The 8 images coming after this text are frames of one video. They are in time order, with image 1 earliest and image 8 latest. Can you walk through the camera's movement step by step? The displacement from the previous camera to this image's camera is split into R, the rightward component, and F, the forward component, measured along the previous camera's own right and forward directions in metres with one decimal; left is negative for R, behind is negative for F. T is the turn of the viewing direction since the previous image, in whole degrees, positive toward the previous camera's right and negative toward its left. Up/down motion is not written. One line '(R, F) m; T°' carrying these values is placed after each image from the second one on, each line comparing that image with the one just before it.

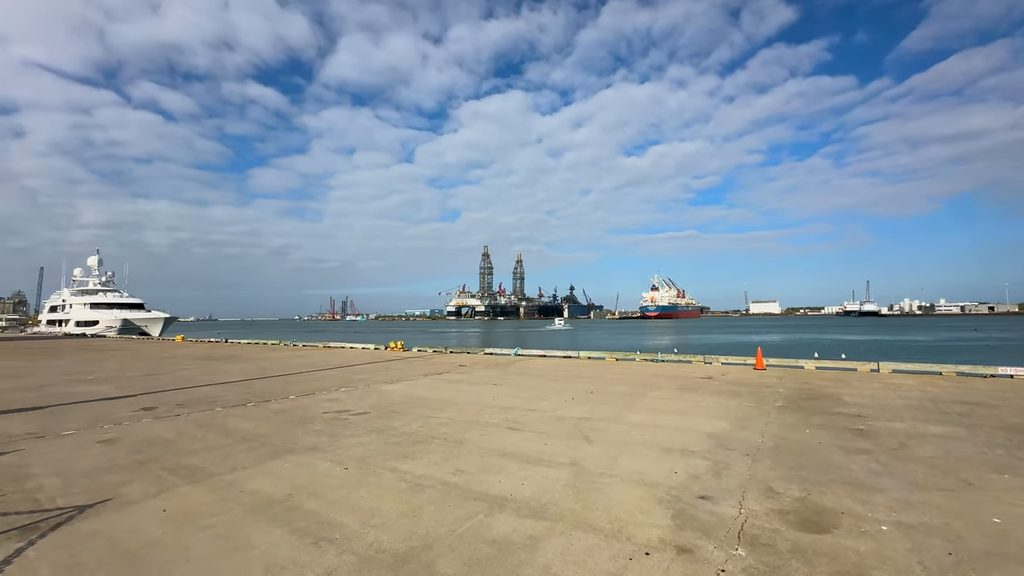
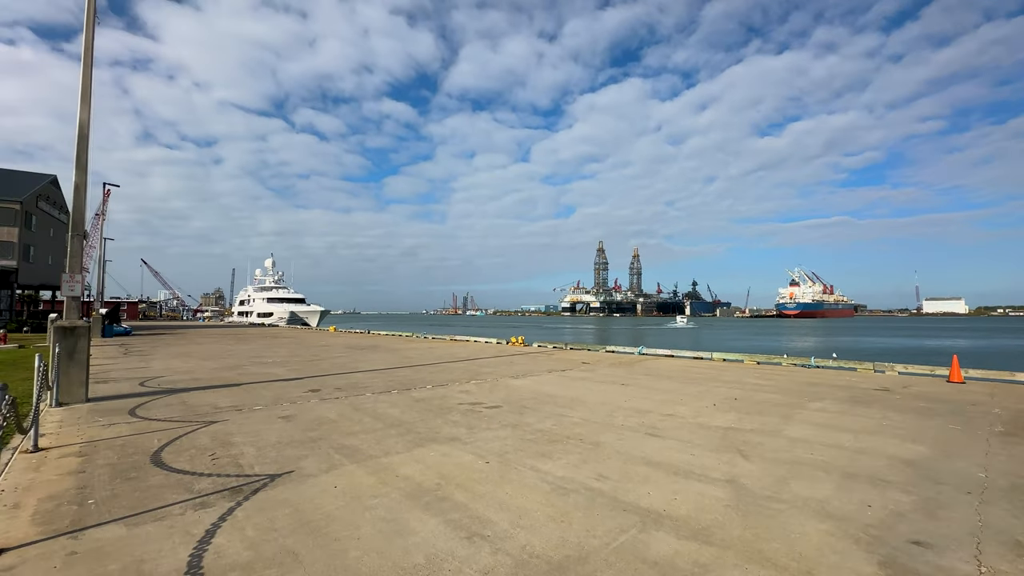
(-0.3, +0.2) m; -15°
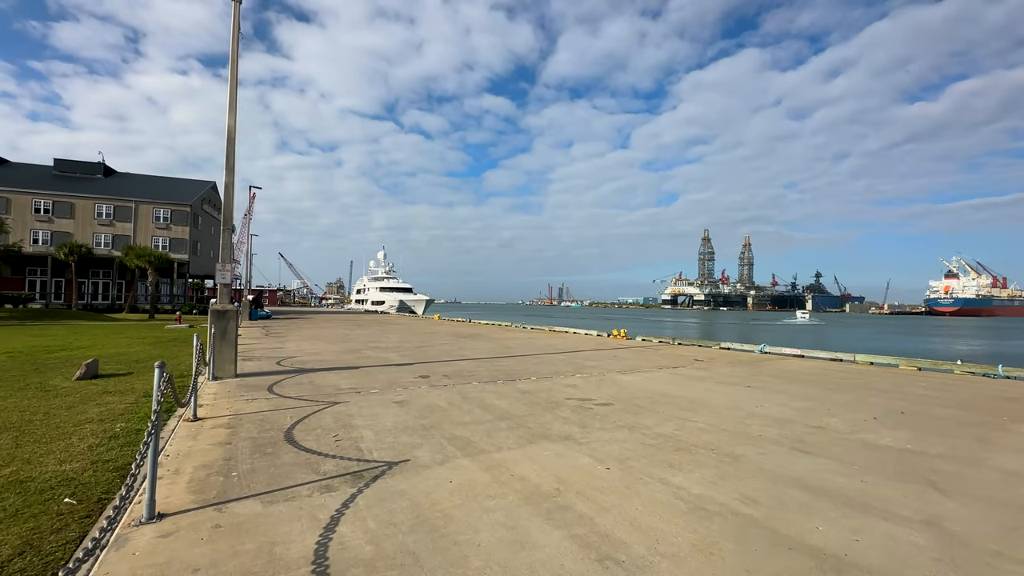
(-0.3, +0.5) m; -12°
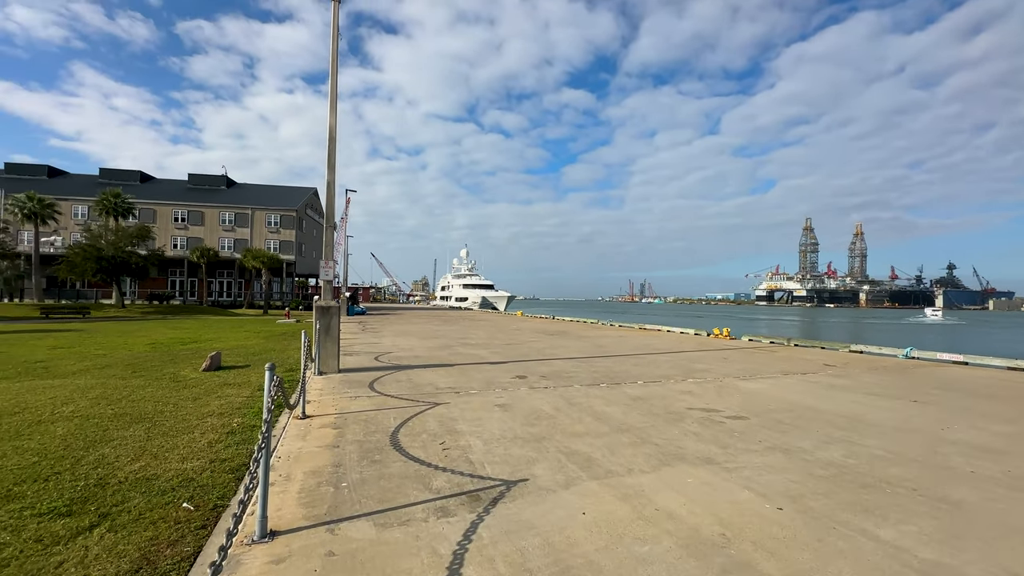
(-0.6, +0.8) m; -10°
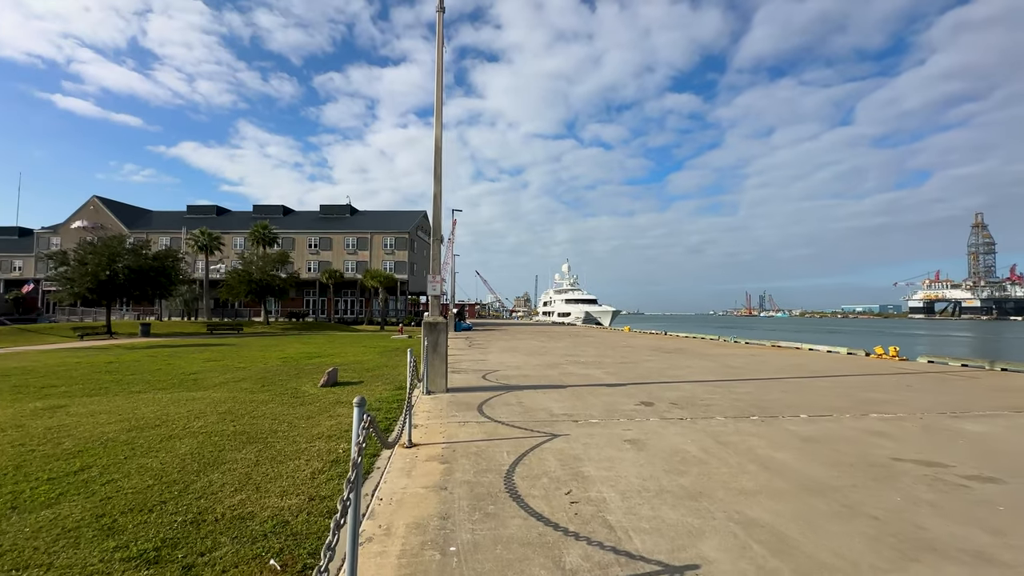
(-0.4, +1.1) m; -13°
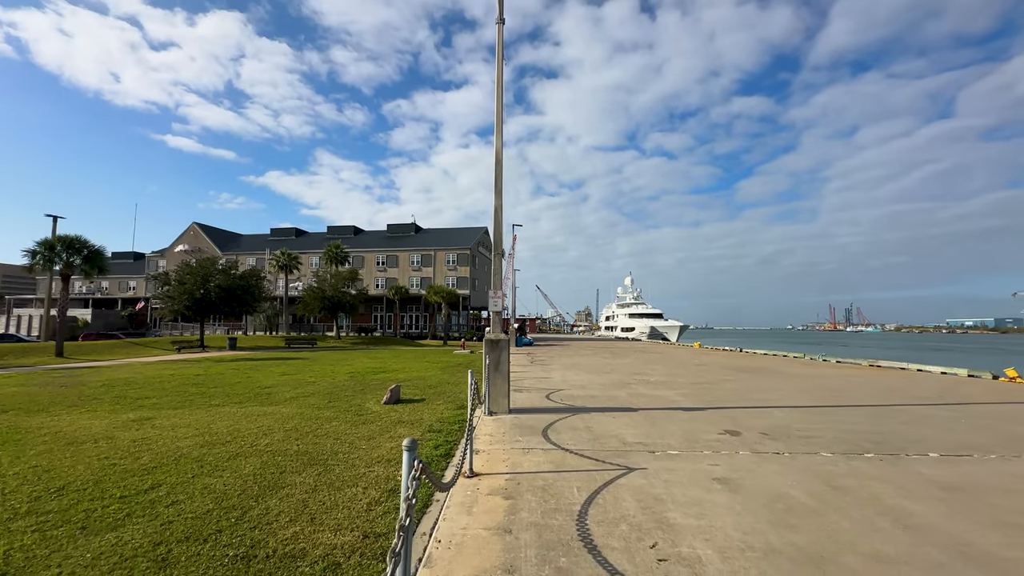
(-0.1, +0.5) m; -8°
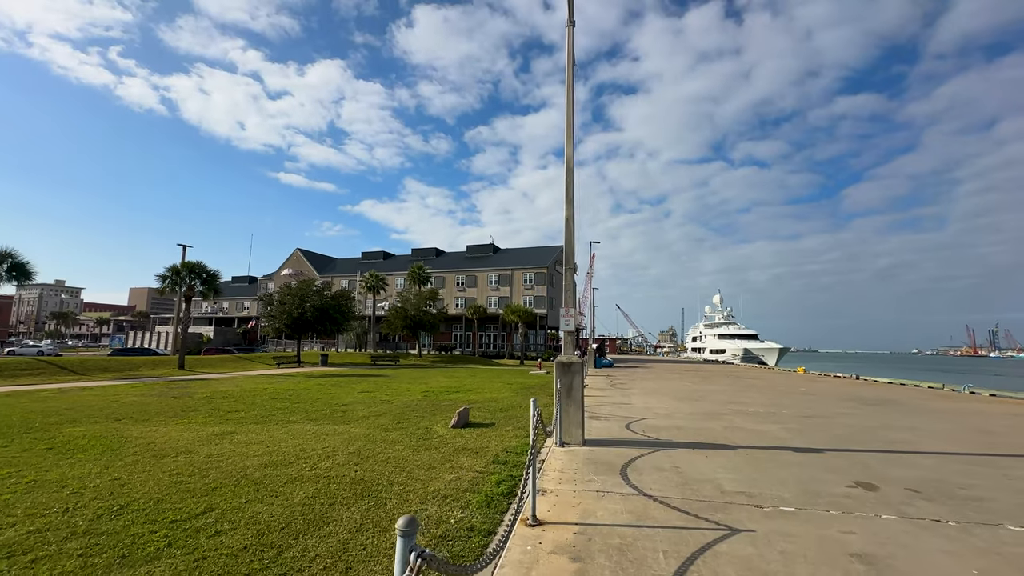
(+0.1, +0.8) m; -10°
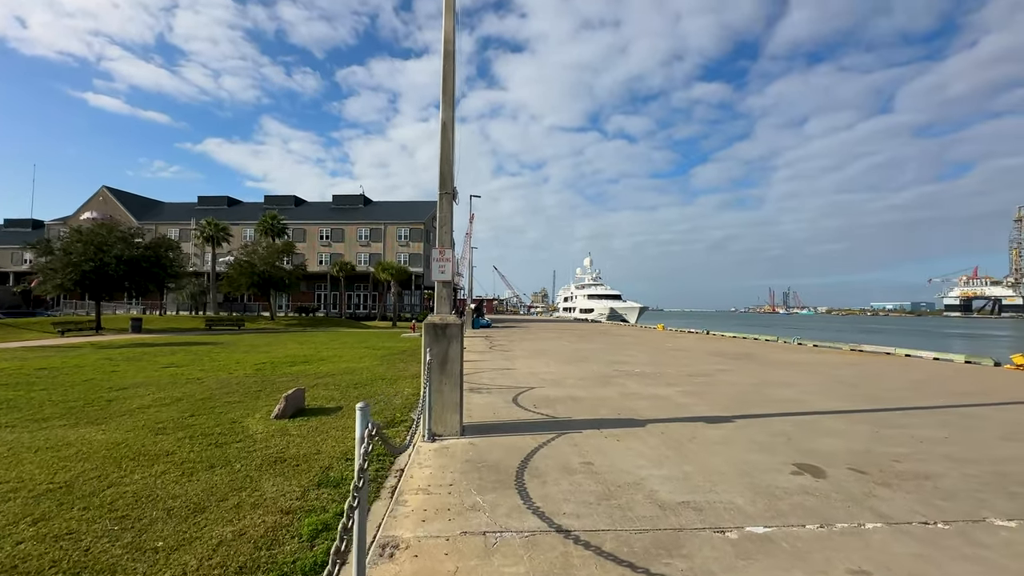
(+0.4, +2.7) m; +15°
